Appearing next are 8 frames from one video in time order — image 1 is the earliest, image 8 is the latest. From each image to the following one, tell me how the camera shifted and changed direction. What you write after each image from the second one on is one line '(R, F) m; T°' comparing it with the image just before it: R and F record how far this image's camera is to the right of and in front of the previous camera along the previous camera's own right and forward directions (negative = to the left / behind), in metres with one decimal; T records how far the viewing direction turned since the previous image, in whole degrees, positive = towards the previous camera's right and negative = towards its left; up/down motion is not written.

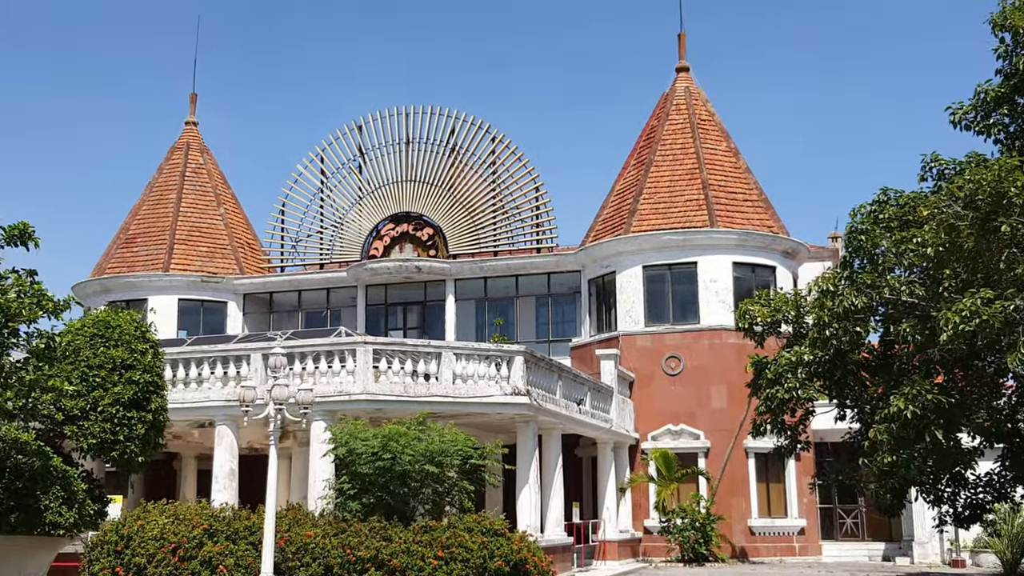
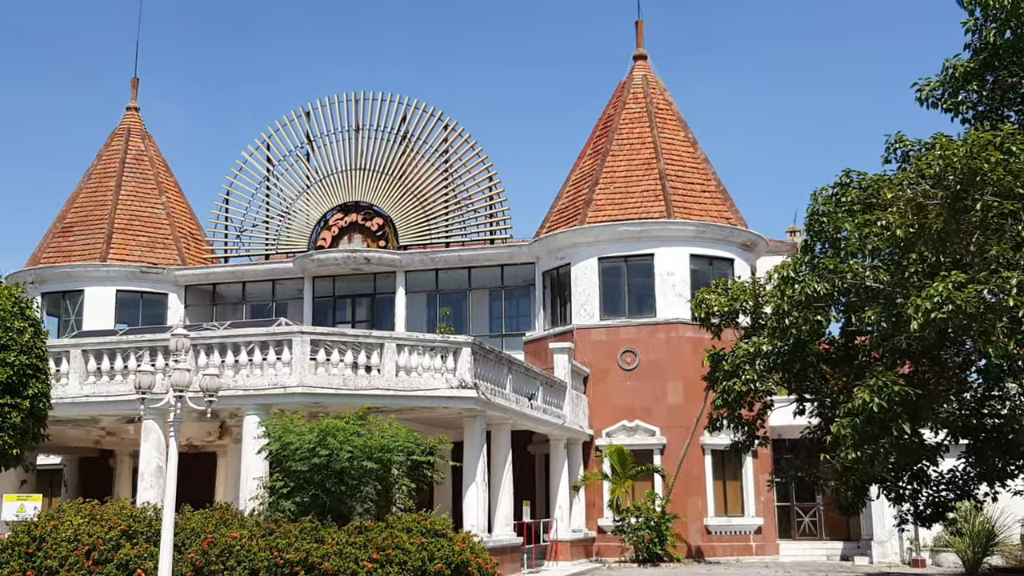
(+0.2, +0.9) m; +2°
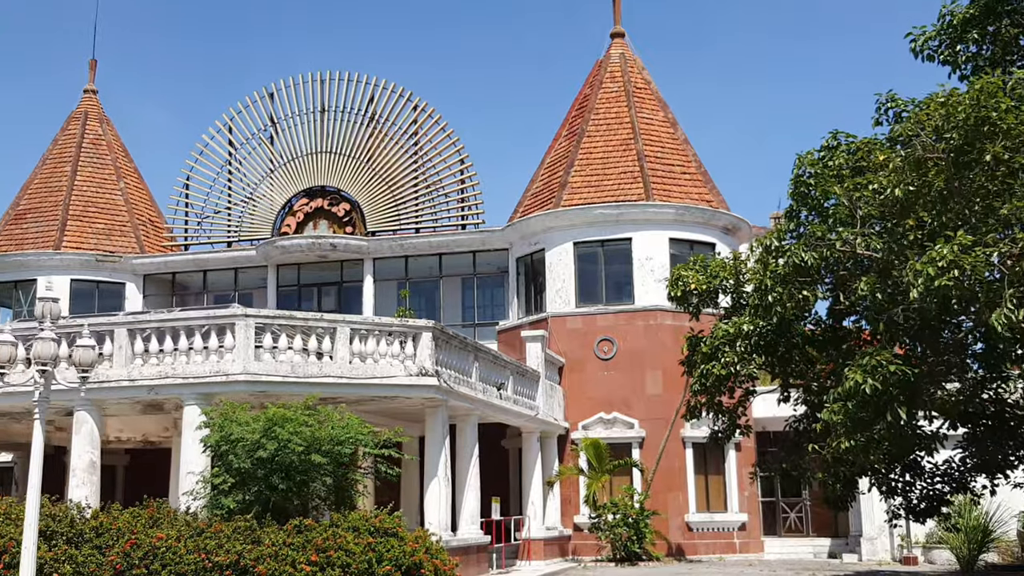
(+0.3, +1.3) m; +1°
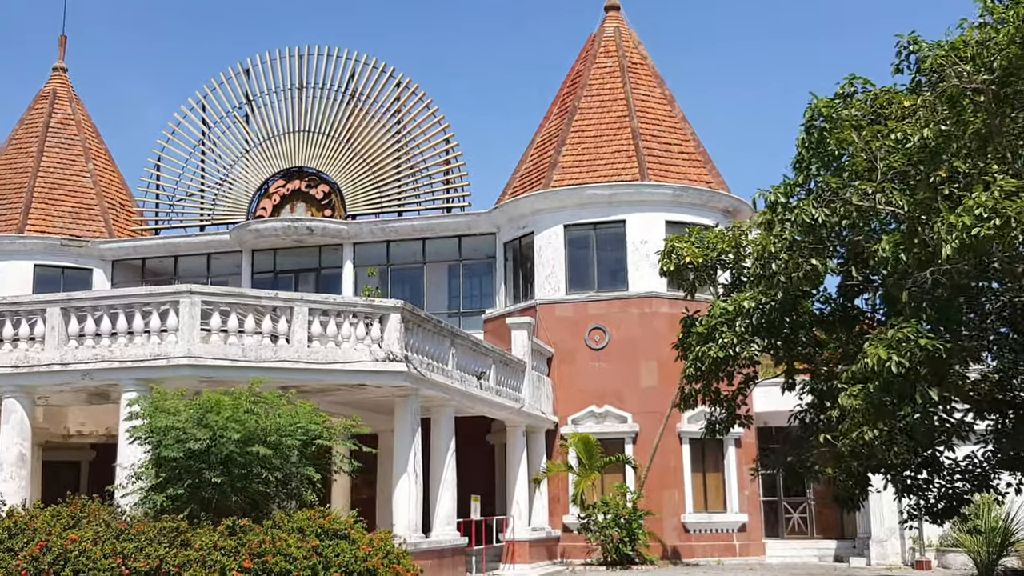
(+0.3, +1.7) m; 0°
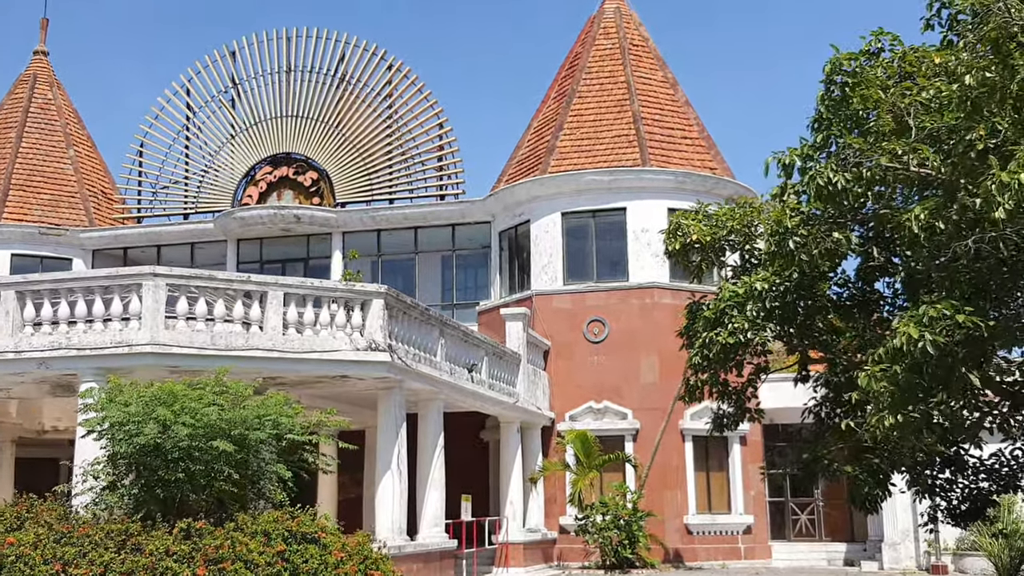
(+0.1, +1.1) m; 0°
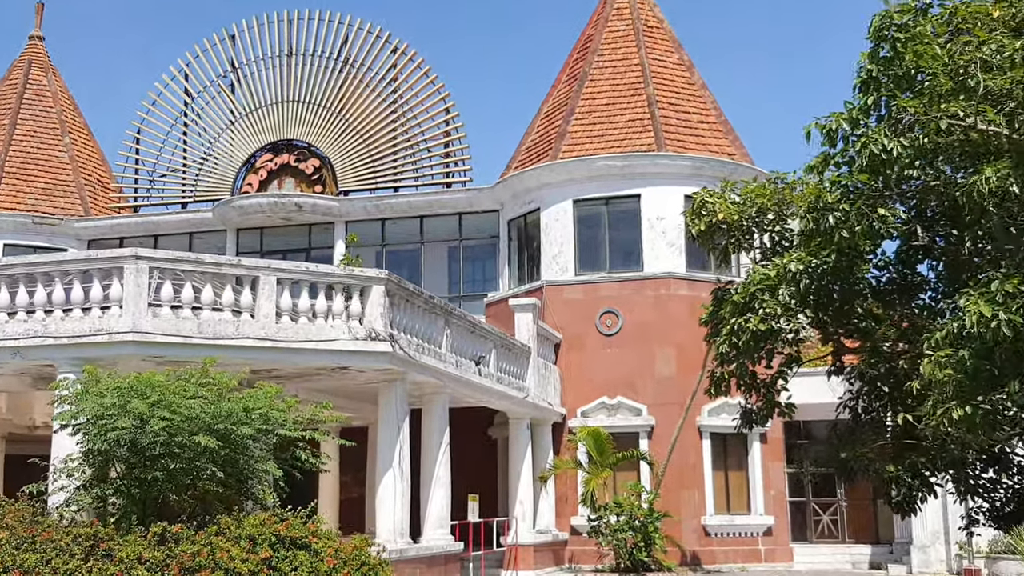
(0.0, +1.0) m; 0°
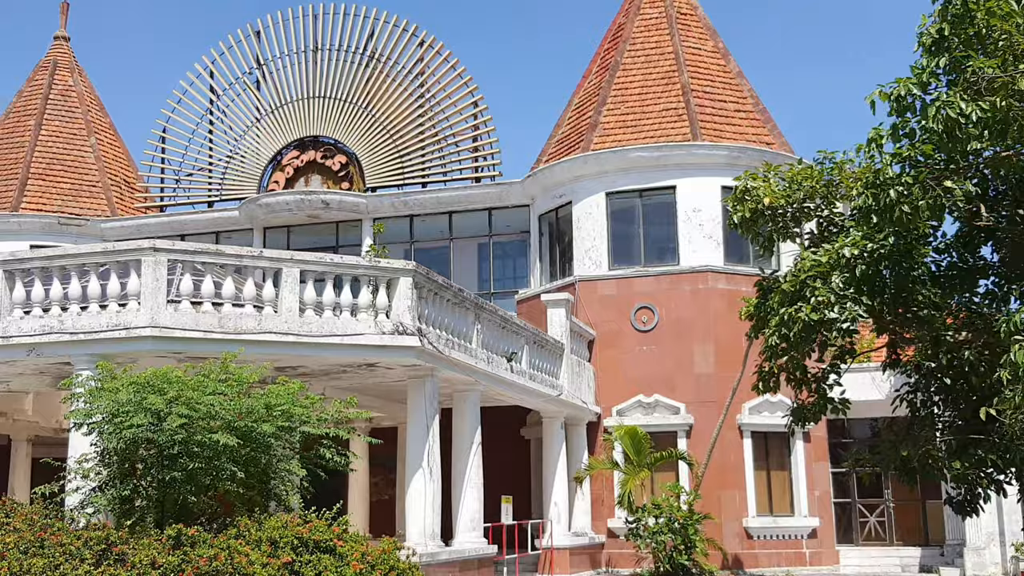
(0.0, +0.6) m; -2°
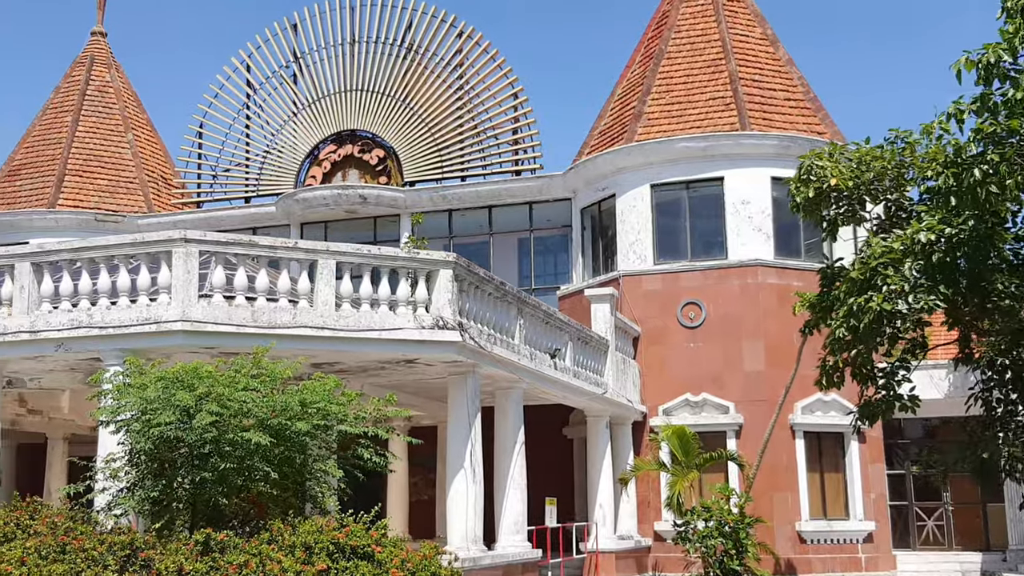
(-0.1, +0.6) m; -2°
